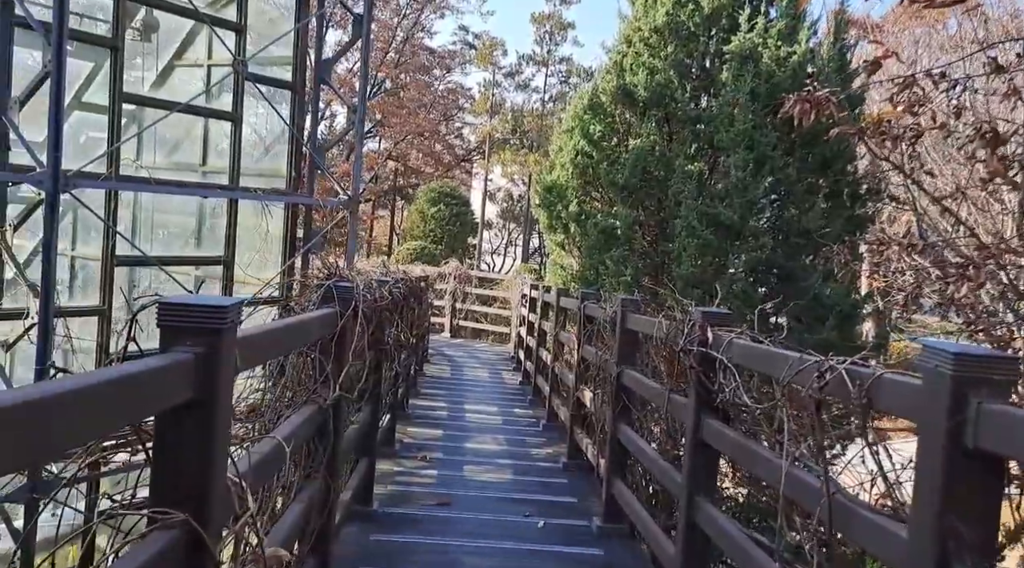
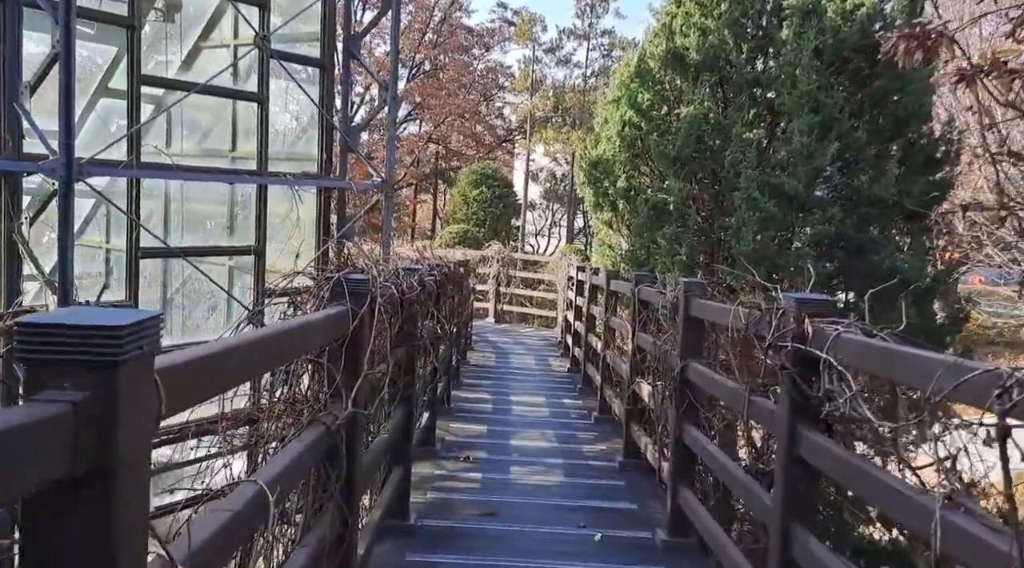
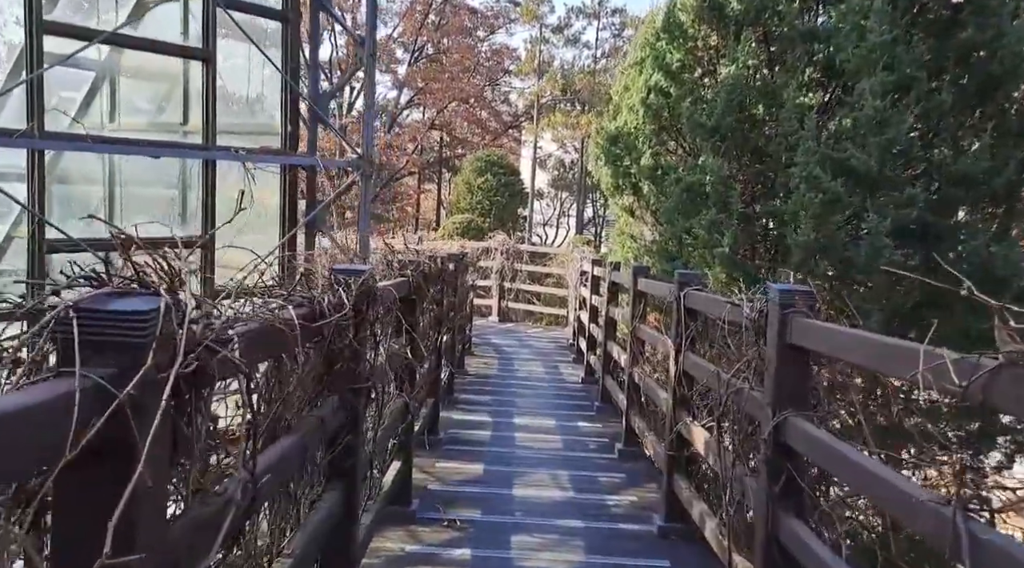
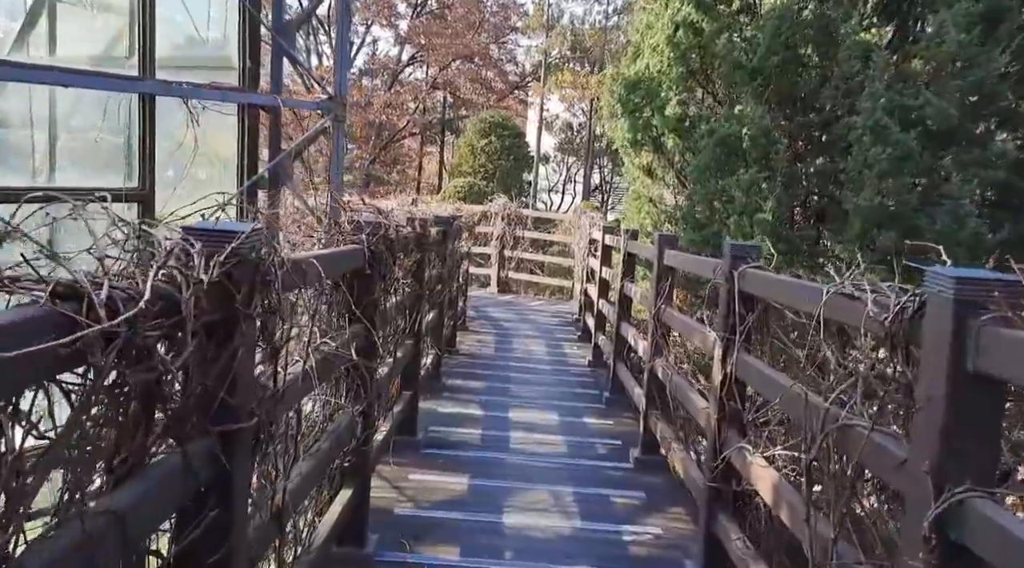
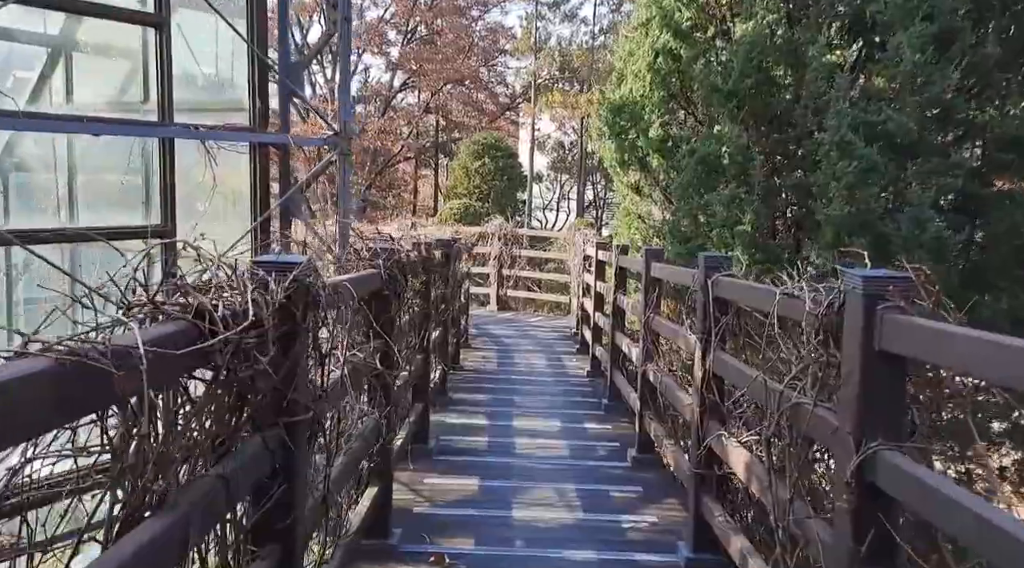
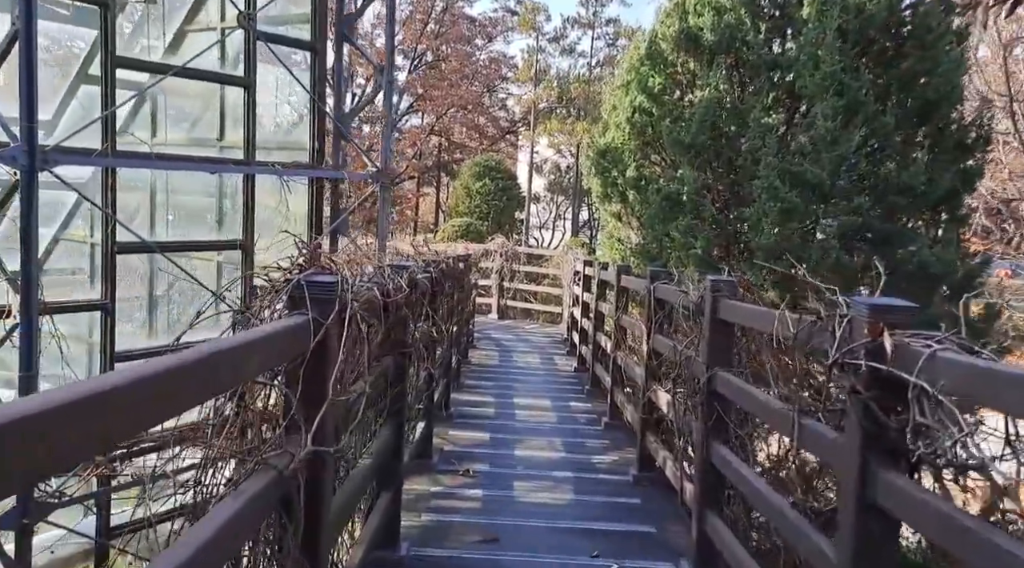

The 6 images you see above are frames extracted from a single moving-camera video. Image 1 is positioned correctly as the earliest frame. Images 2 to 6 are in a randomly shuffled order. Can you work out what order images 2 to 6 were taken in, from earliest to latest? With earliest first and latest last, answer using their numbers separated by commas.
2, 6, 3, 5, 4
